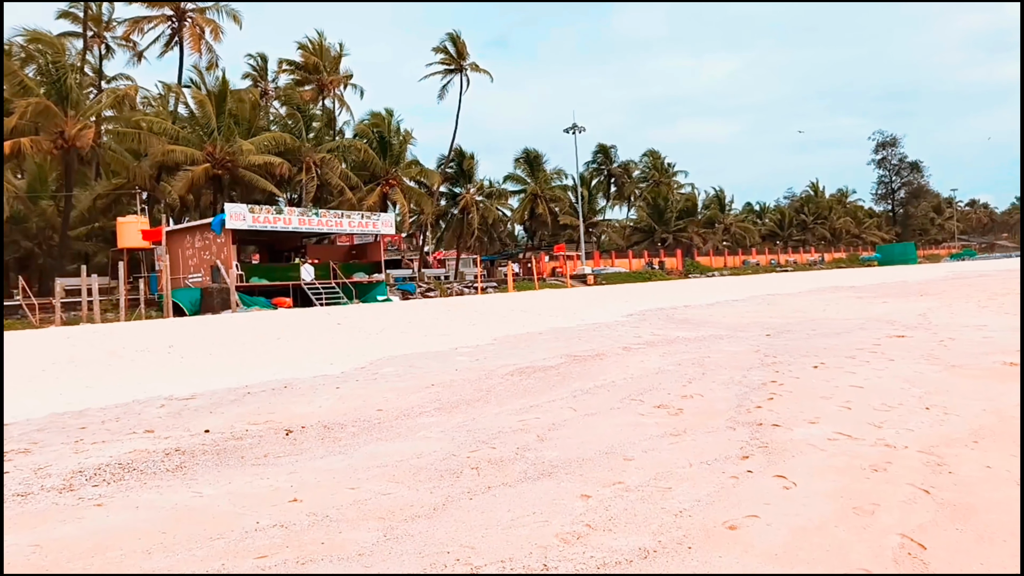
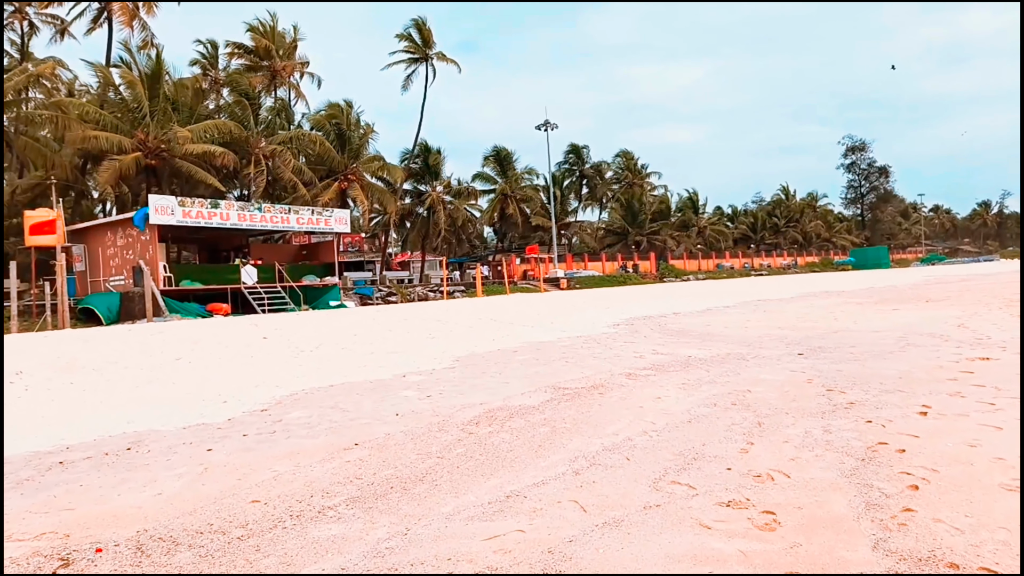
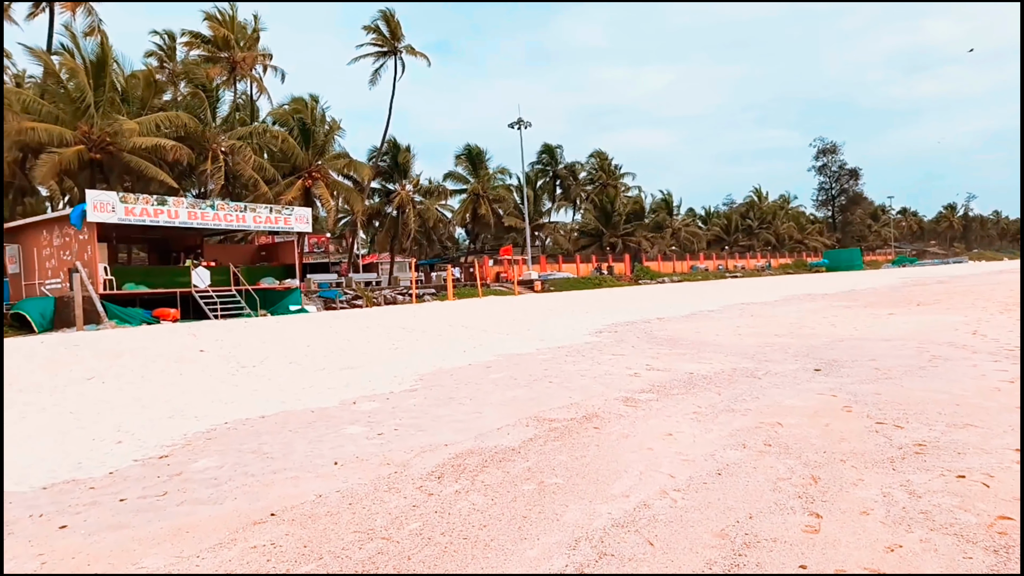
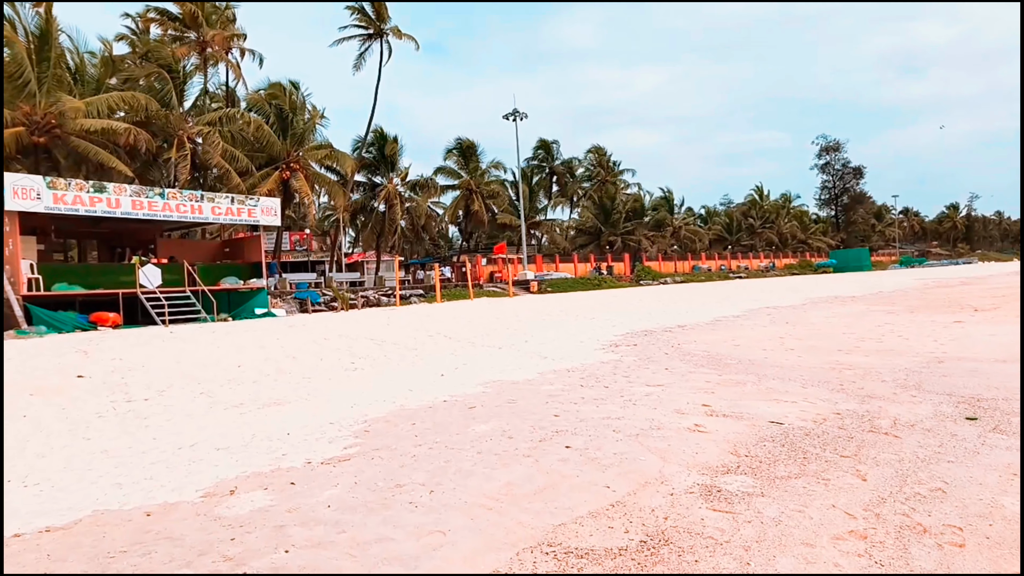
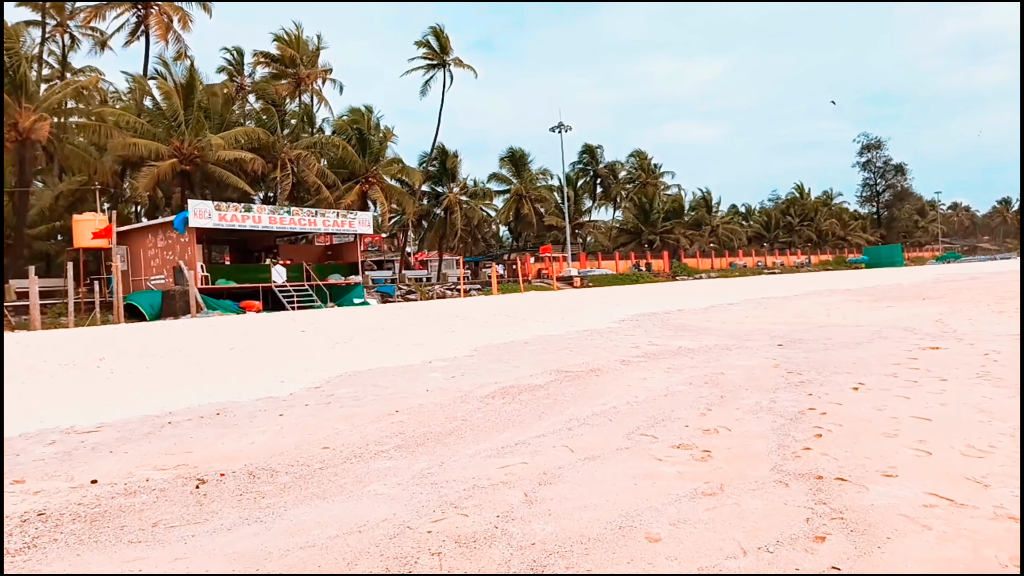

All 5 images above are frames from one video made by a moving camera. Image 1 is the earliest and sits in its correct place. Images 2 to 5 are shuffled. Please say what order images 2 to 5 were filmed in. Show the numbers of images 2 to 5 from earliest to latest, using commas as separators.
5, 2, 3, 4
